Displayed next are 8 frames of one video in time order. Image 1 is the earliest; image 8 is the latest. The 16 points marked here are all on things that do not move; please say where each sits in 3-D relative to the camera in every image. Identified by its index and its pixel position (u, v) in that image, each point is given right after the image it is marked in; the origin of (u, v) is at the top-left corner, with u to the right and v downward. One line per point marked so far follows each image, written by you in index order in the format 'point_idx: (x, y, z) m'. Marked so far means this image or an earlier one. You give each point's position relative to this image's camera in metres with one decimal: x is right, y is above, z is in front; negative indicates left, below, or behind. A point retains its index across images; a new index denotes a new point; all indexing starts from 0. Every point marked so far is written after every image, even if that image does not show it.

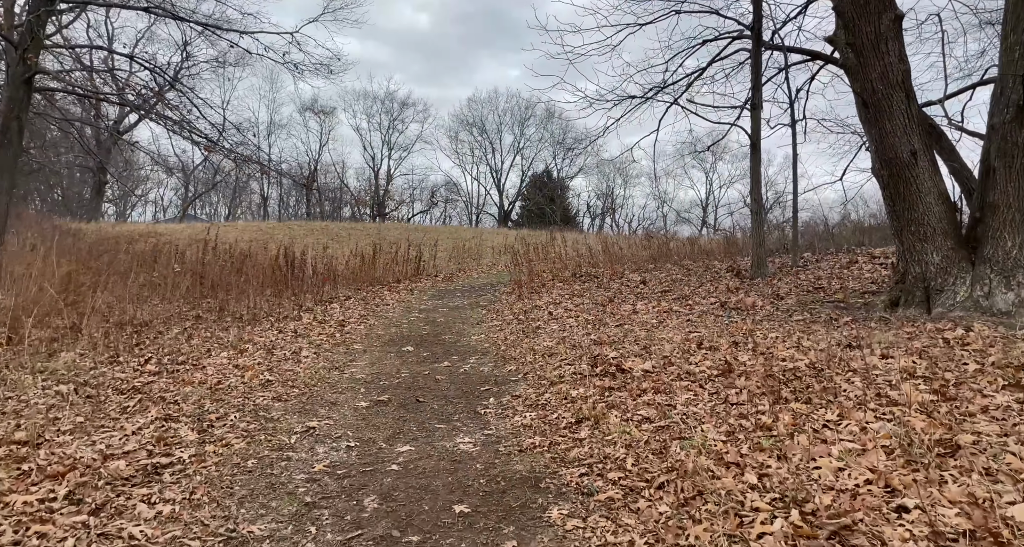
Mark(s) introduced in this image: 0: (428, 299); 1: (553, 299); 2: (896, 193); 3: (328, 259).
0: (-1.9, -0.6, +15.1) m
1: (+0.8, -0.5, +13.3) m
2: (+5.4, +1.1, +9.2) m
3: (-4.9, +0.4, +17.6) m
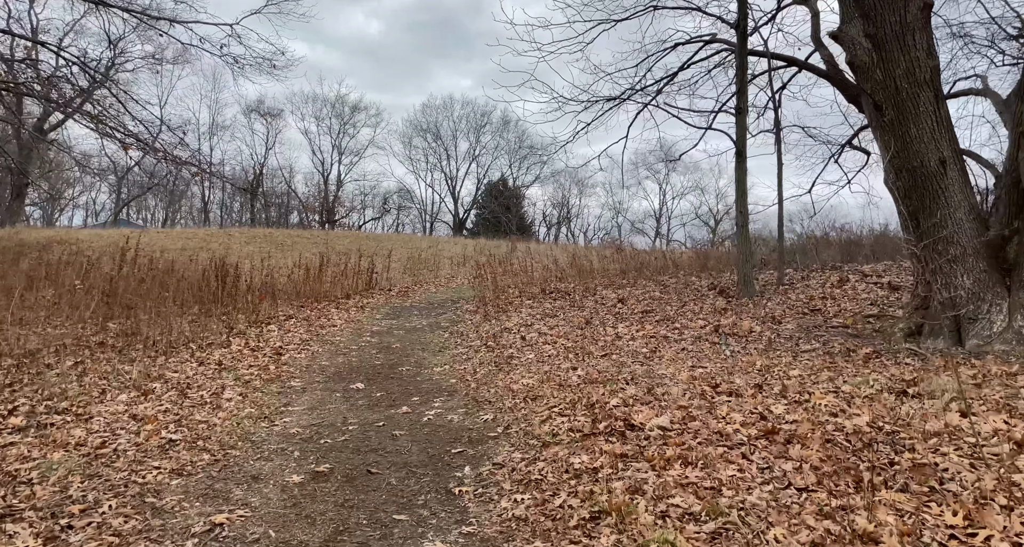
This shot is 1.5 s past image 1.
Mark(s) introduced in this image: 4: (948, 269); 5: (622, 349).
0: (-2.6, -0.9, +13.5) m
1: (+0.2, -0.8, +11.8) m
2: (+5.0, +0.8, +8.2) m
3: (-5.8, +0.1, +15.8) m
4: (+5.2, +0.1, +8.0) m
5: (+1.5, -1.0, +9.1) m
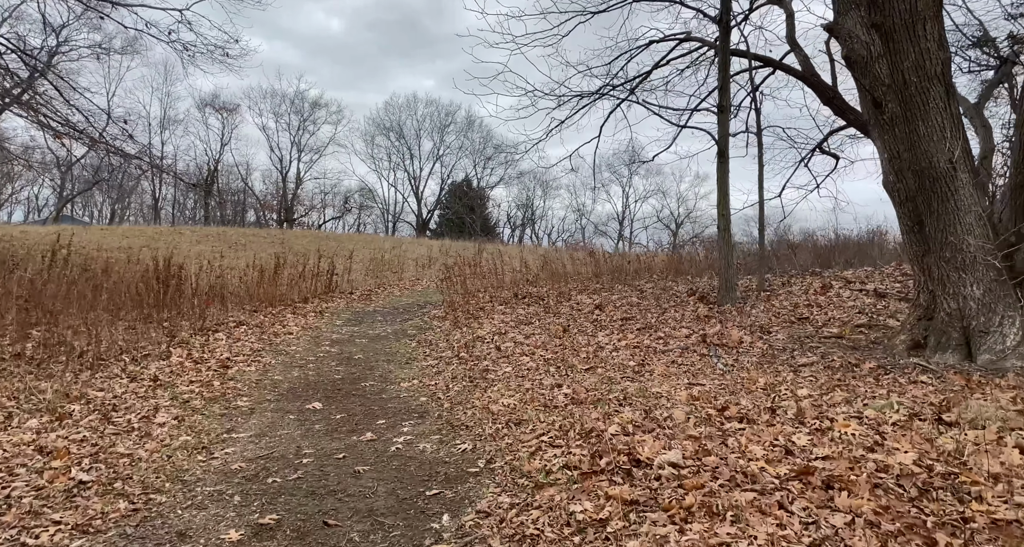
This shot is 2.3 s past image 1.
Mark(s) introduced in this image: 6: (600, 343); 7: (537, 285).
0: (-3.2, -1.0, +12.5) m
1: (-0.3, -0.9, +11.0) m
2: (+4.8, +0.7, +7.6) m
3: (-6.5, 0.0, +14.6) m
4: (+5.0, 0.0, +7.5) m
5: (+1.2, -1.1, +8.4) m
6: (+1.3, -1.0, +9.8) m
7: (+0.5, -0.2, +15.5) m
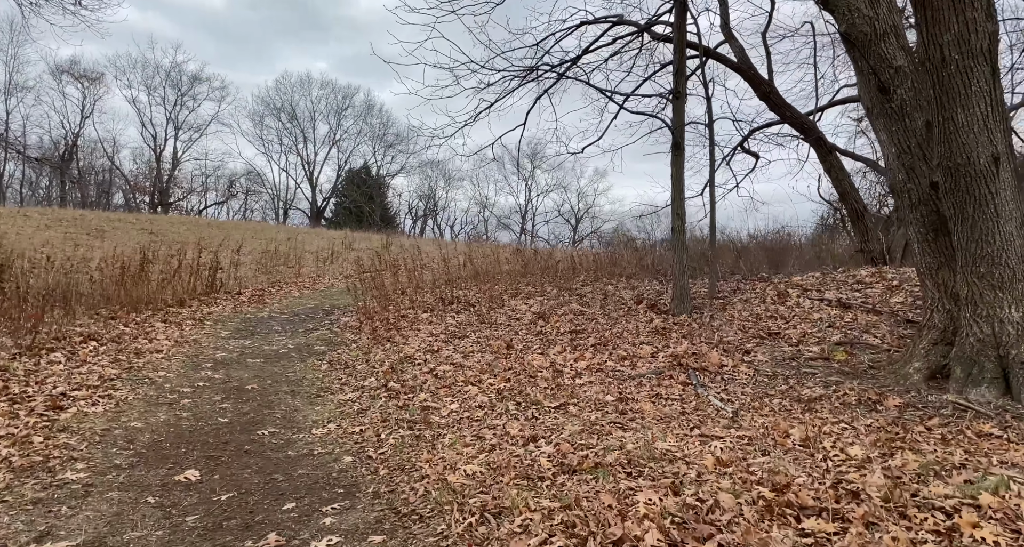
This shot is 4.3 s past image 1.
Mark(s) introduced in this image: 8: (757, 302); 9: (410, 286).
0: (-4.3, -1.0, +10.1) m
1: (-1.2, -1.0, +9.1) m
2: (+4.3, +0.6, +6.5) m
3: (-7.8, +0.1, +11.7) m
4: (+4.6, -0.2, +6.4) m
5: (+0.7, -1.2, +6.7) m
6: (+0.5, -1.1, +8.1) m
7: (-1.1, -0.3, +13.6) m
8: (+4.2, -0.5, +11.4) m
9: (-2.1, -0.3, +13.3) m
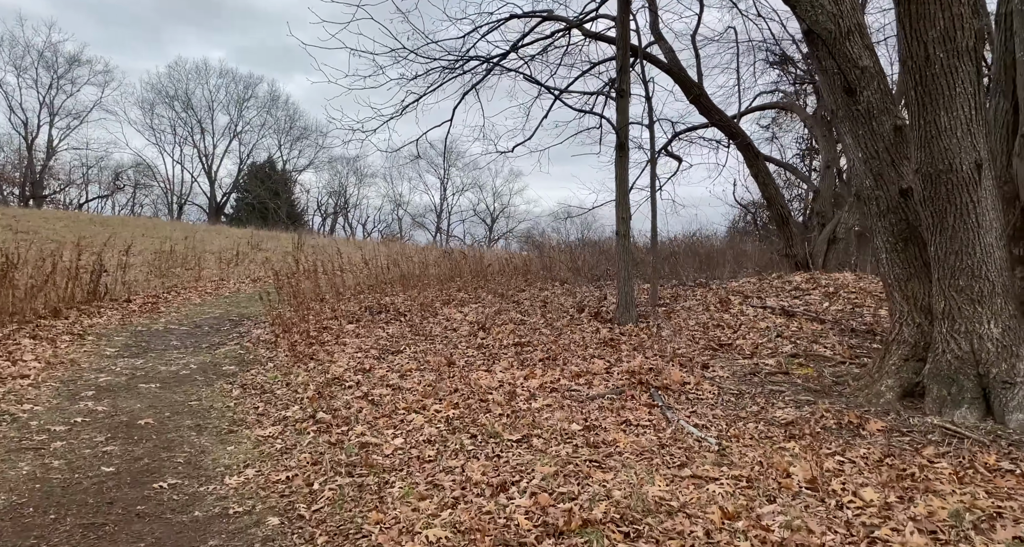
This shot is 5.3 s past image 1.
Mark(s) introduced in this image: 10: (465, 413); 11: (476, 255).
0: (-5.1, -1.1, +8.6) m
1: (-1.9, -1.1, +8.0) m
2: (+3.9, +0.4, +6.2) m
3: (-8.8, 0.0, +9.7) m
4: (+4.2, -0.4, +6.1) m
5: (+0.3, -1.4, +5.9) m
6: (-0.1, -1.2, +7.2) m
7: (-2.4, -0.4, +12.5) m
8: (+3.1, -0.6, +11.0) m
9: (-3.3, -0.4, +12.0) m
10: (-0.4, -1.3, +6.4) m
11: (-0.8, +0.4, +16.1) m
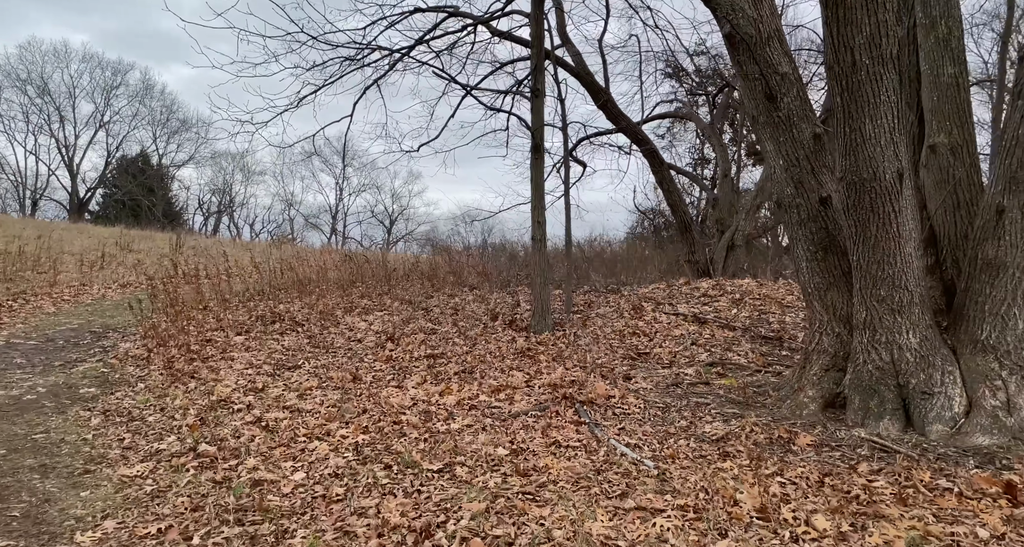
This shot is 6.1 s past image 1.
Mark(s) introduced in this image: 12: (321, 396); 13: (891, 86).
0: (-6.1, -1.1, +7.1) m
1: (-2.9, -1.2, +7.0) m
2: (+3.2, +0.3, +6.1) m
3: (-9.9, 0.0, +7.7) m
4: (+3.4, -0.4, +6.1) m
5: (-0.4, -1.4, +5.3) m
6: (-0.9, -1.3, +6.6) m
7: (-4.0, -0.4, +11.5) m
8: (+1.7, -0.7, +10.8) m
9: (-4.9, -0.4, +10.8) m
10: (-1.2, -1.4, +5.6) m
11: (-3.0, +0.3, +15.2) m
12: (-1.9, -1.2, +6.7) m
13: (+3.3, +1.6, +5.9) m
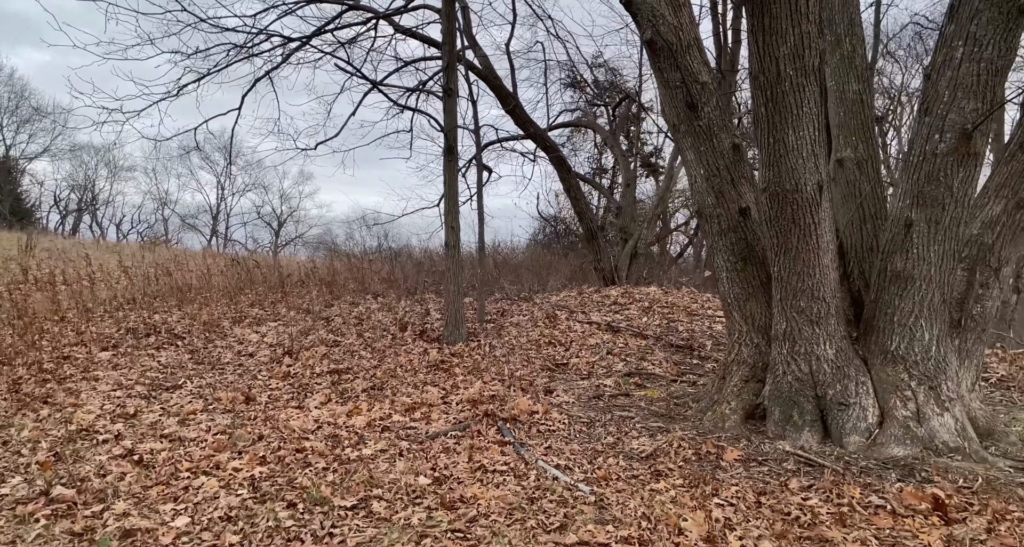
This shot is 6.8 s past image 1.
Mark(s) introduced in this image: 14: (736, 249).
0: (-6.9, -1.2, +5.6) m
1: (-3.7, -1.2, +6.1) m
2: (+2.5, +0.2, +6.1) m
3: (-10.7, -0.1, +5.5) m
4: (+2.7, -0.6, +6.1) m
5: (-1.0, -1.5, +4.7) m
6: (-1.7, -1.4, +5.9) m
7: (-5.5, -0.5, +10.2) m
8: (+0.2, -0.8, +10.5) m
9: (-6.2, -0.5, +9.5) m
10: (-1.8, -1.5, +4.9) m
11: (-5.1, +0.2, +14.1) m
12: (-2.7, -1.3, +5.9) m
13: (+2.7, +1.5, +5.9) m
14: (+2.3, +0.2, +6.8) m
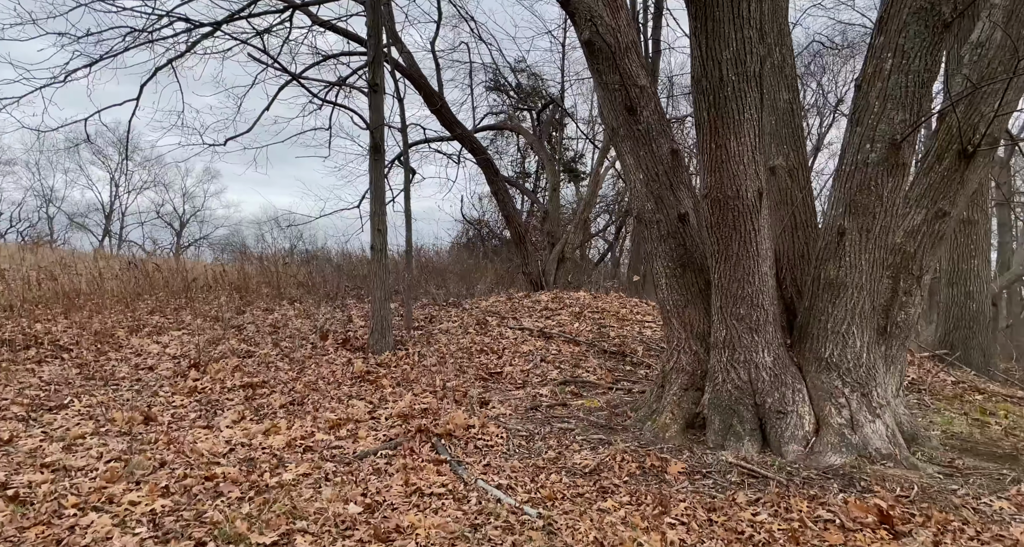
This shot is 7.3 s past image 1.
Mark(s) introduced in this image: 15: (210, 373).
0: (-7.3, -1.2, +4.3) m
1: (-4.2, -1.2, +5.2) m
2: (+1.9, +0.2, +6.1) m
3: (-11.1, 0.0, +3.8) m
4: (+2.2, -0.6, +6.1) m
5: (-1.3, -1.5, +4.2) m
6: (-2.2, -1.4, +5.3) m
7: (-6.5, -0.6, +9.1) m
8: (-0.9, -0.9, +10.1) m
9: (-7.2, -0.5, +8.3) m
10: (-2.1, -1.5, +4.3) m
11: (-6.6, +0.1, +13.0) m
12: (-3.2, -1.3, +5.2) m
13: (+2.1, +1.5, +5.9) m
14: (+1.6, +0.2, +6.7) m
15: (-3.2, -1.1, +7.1) m
